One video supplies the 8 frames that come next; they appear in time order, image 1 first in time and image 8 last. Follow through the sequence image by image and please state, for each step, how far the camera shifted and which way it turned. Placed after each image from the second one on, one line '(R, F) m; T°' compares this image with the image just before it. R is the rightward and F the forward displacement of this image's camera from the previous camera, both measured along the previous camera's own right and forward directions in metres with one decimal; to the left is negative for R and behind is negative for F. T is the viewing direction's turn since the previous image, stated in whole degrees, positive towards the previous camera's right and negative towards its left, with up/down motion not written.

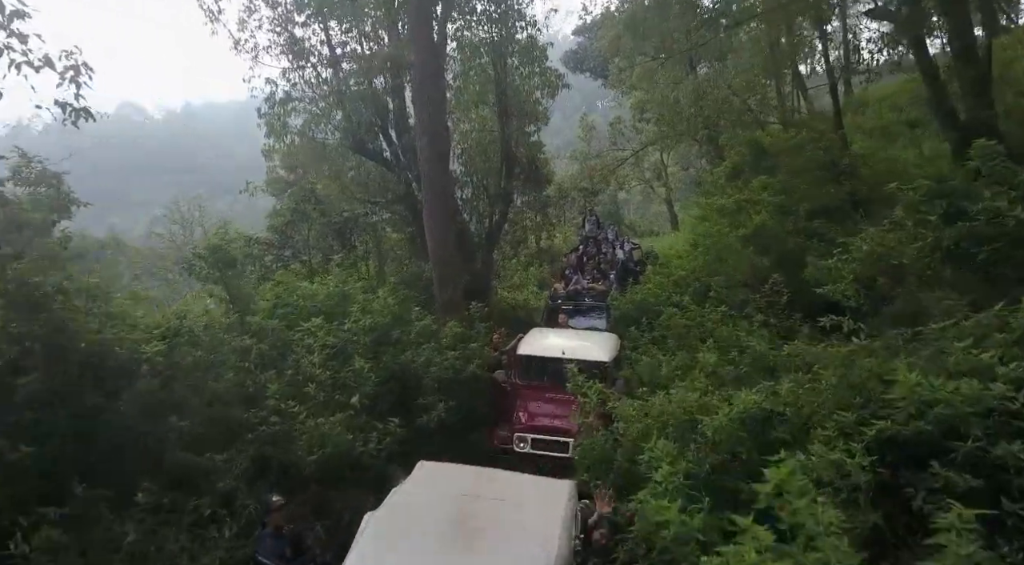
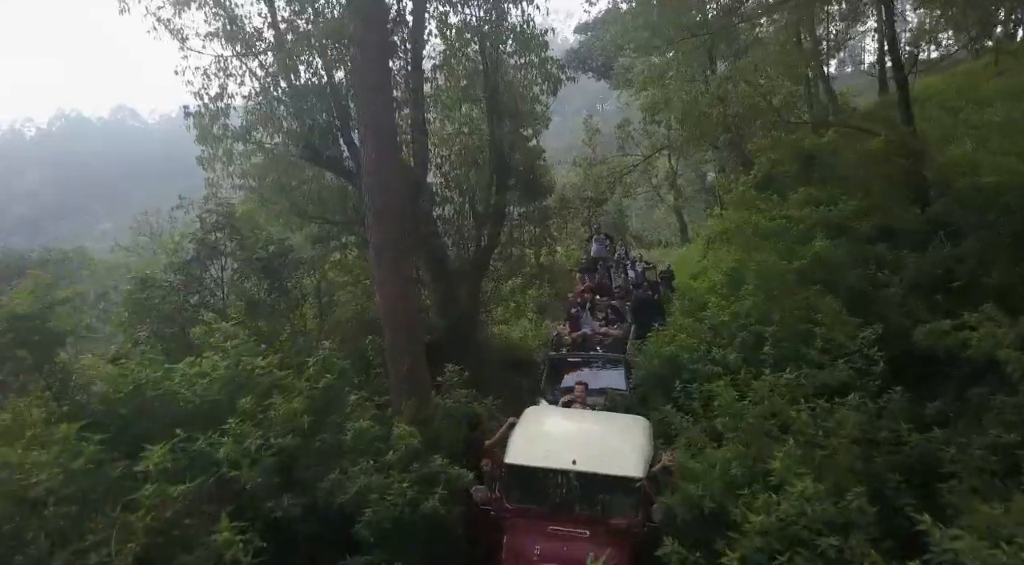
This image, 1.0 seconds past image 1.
(+0.1, +3.0) m; 0°
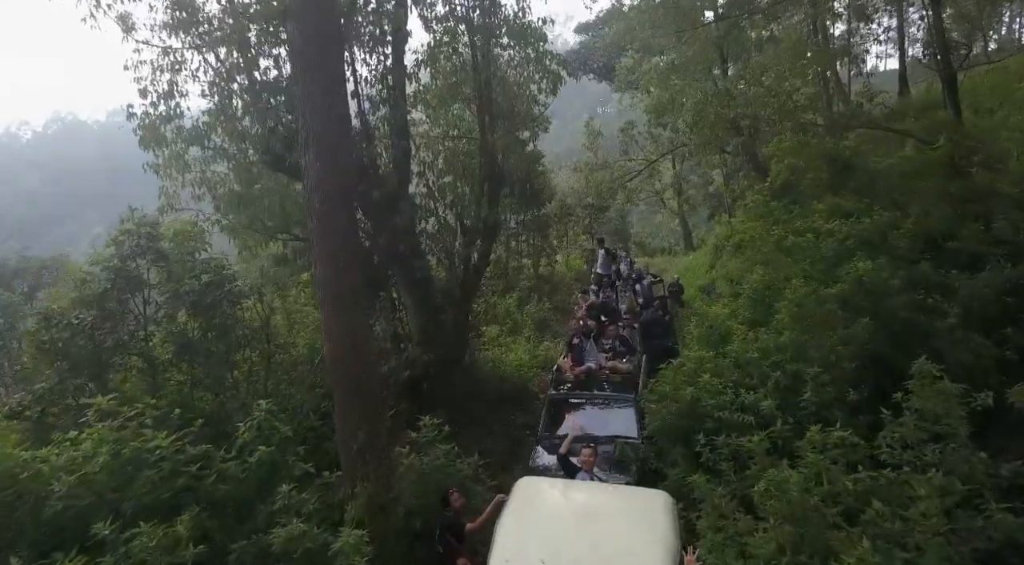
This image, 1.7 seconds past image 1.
(+0.1, +1.5) m; 0°
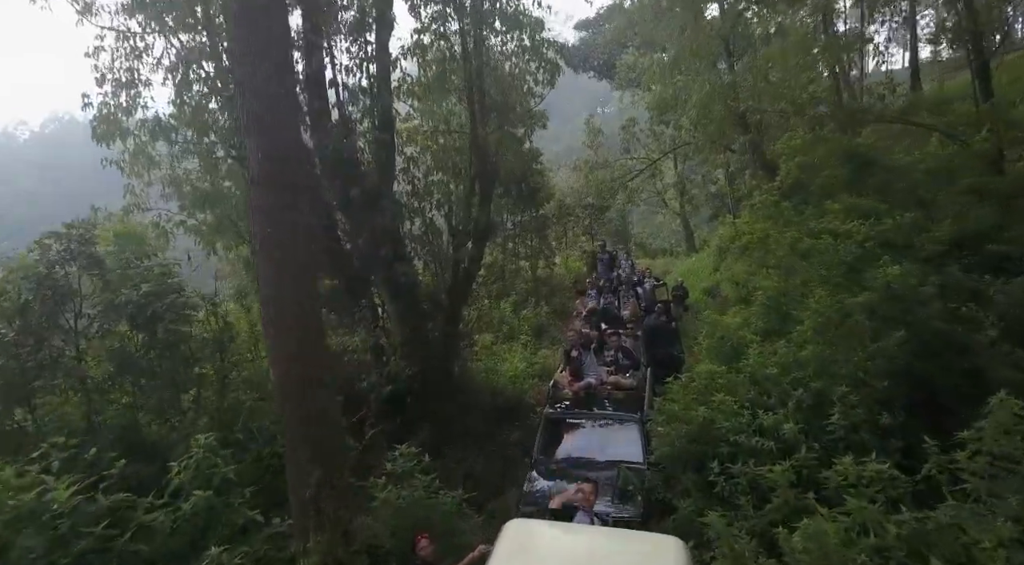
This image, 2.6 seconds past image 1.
(+0.1, +0.9) m; 0°
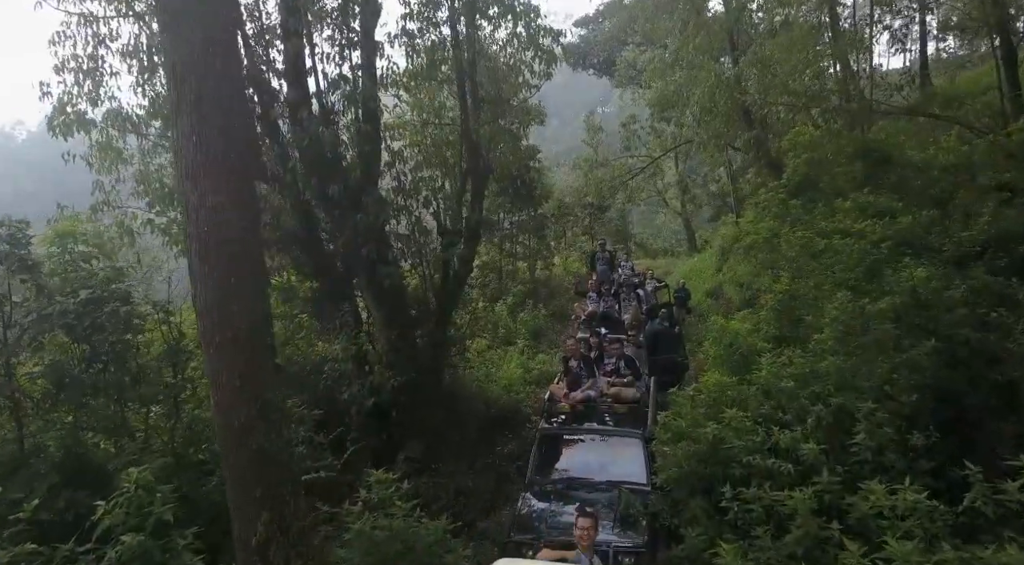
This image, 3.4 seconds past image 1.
(+0.1, +0.7) m; 0°
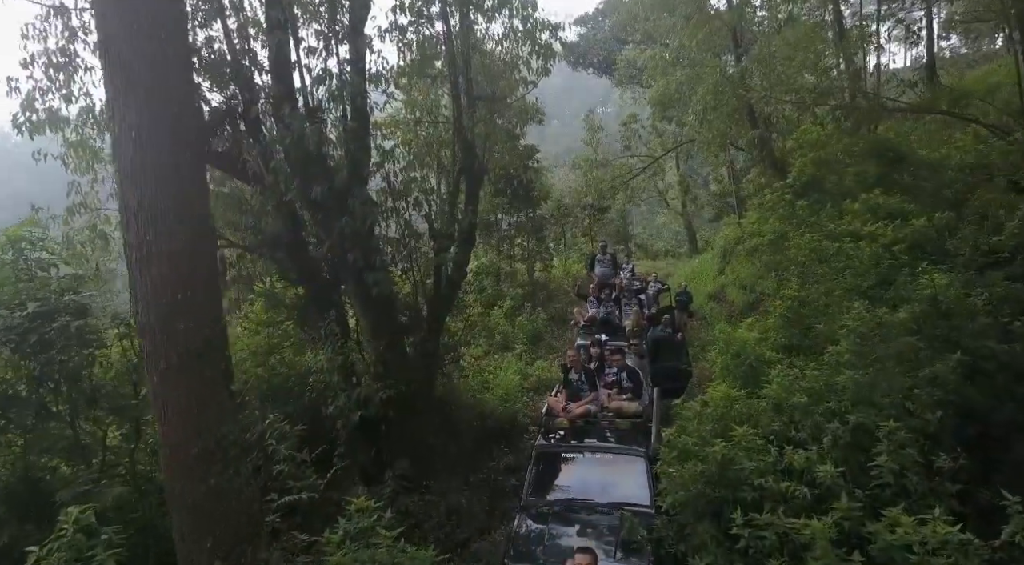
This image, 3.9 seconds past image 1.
(+0.1, +0.5) m; 0°
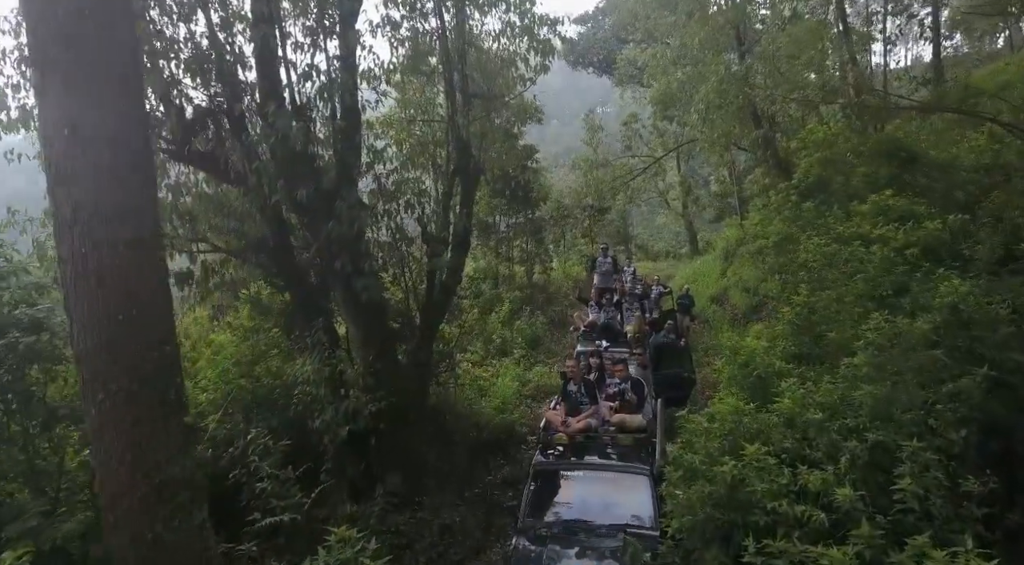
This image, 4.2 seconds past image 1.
(0.0, +0.4) m; 0°
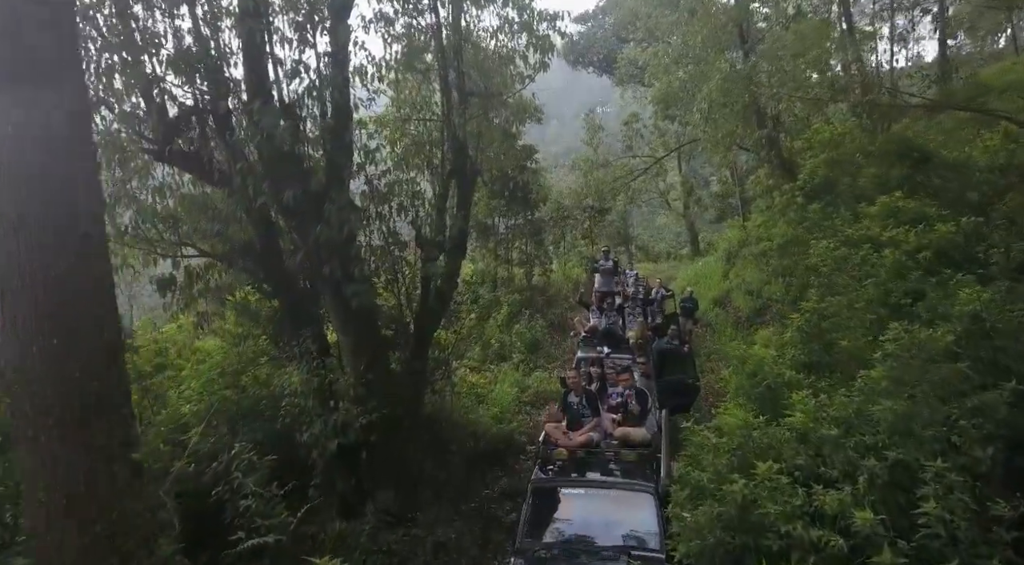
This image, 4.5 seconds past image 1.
(0.0, +0.4) m; 0°
